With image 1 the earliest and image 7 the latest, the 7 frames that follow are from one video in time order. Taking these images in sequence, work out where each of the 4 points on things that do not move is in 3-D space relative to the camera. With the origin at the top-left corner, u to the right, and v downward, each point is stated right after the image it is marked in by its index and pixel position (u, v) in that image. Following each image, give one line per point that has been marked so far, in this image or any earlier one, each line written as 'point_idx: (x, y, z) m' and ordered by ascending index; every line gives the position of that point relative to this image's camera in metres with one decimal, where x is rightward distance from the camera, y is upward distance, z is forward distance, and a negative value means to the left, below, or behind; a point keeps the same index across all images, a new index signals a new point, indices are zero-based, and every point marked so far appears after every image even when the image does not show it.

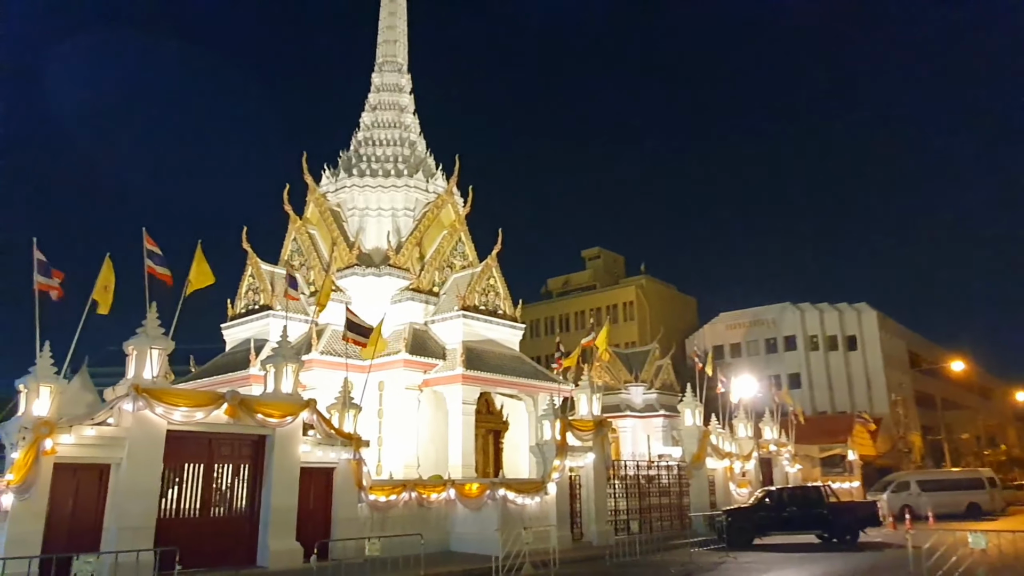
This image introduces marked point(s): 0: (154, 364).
0: (-5.5, -1.1, +11.4) m
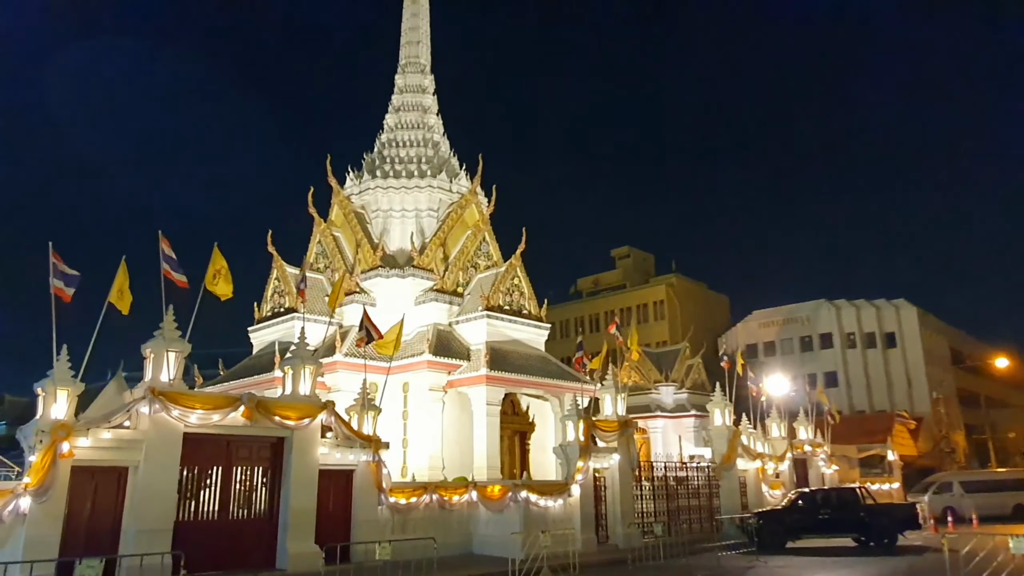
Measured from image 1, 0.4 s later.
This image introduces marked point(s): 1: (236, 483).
0: (-5.2, -1.2, +11.4) m
1: (-4.4, -3.1, +11.9) m
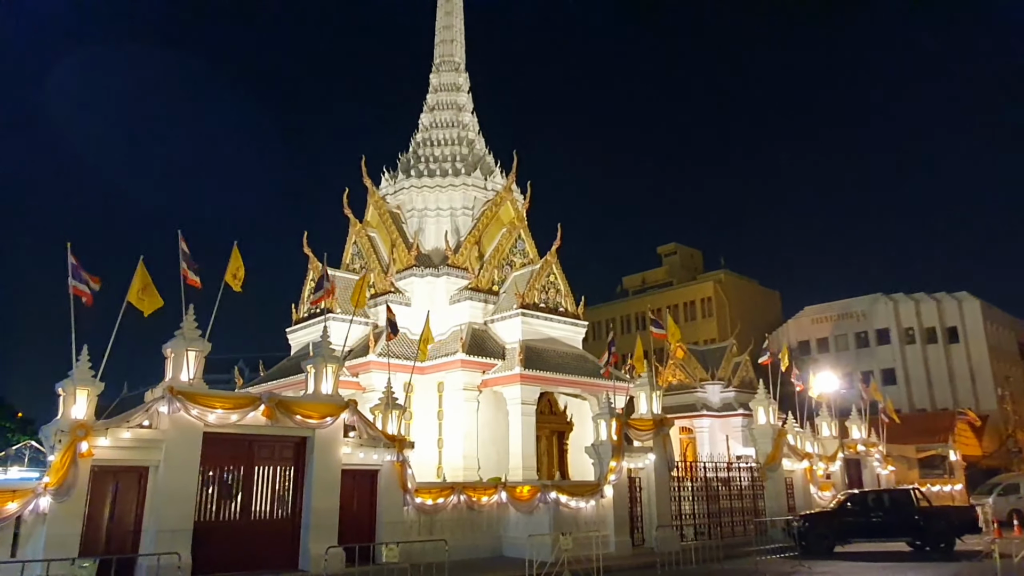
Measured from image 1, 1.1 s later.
0: (-4.9, -1.2, +11.3) m
1: (-4.0, -3.1, +11.8) m
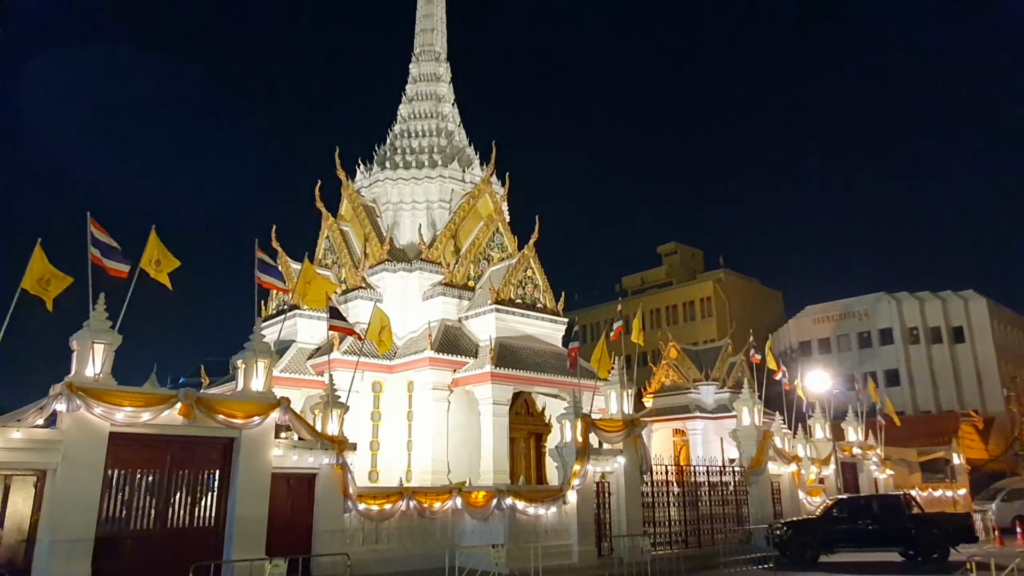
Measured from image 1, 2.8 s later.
0: (-5.7, -1.0, +10.4) m
1: (-4.8, -2.9, +10.8) m
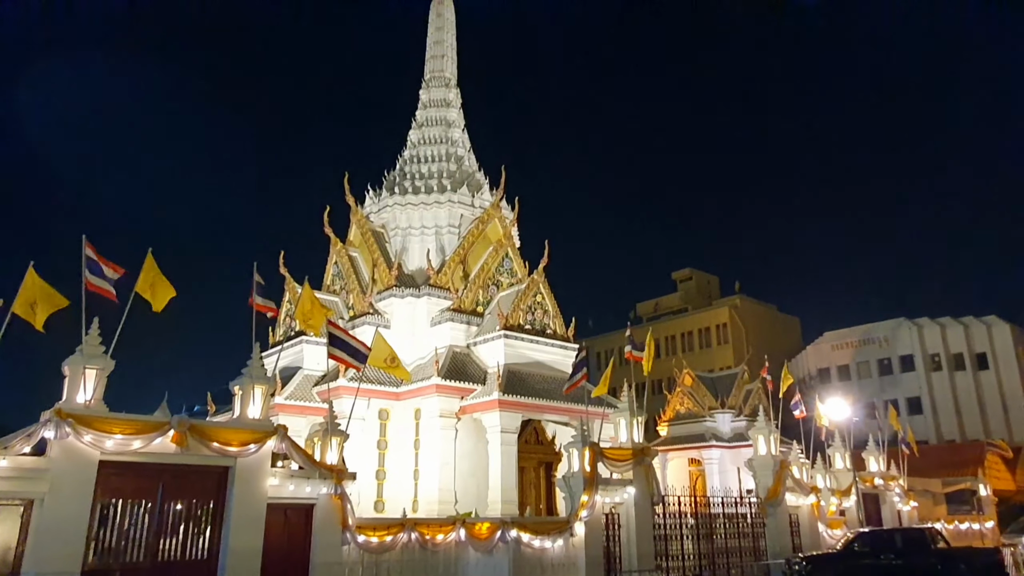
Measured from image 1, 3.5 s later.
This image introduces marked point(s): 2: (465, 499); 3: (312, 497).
0: (-5.7, -1.3, +10.1) m
1: (-4.8, -3.2, +10.5) m
2: (-1.2, -5.3, +19.0) m
3: (-3.1, -3.3, +11.8) m
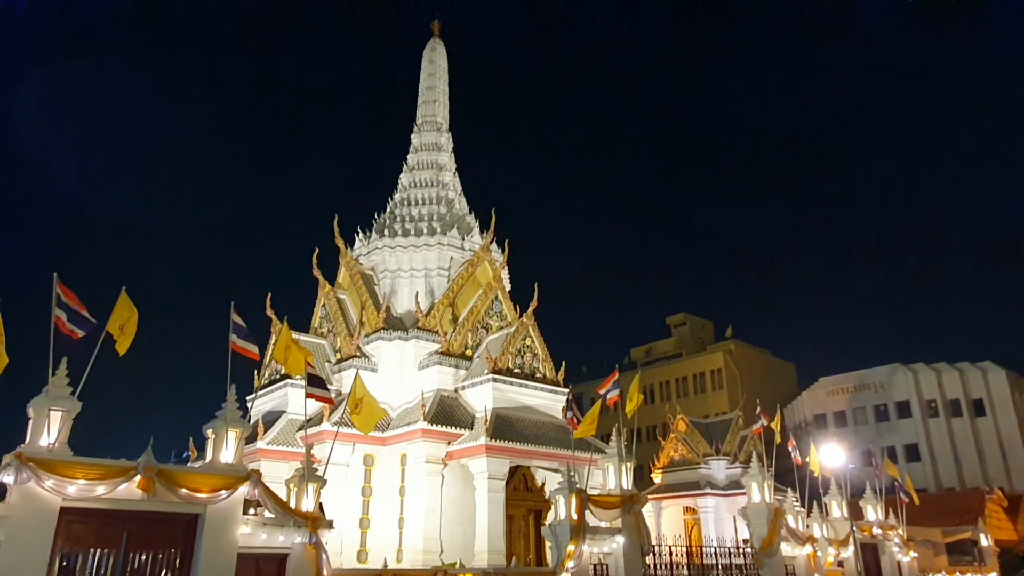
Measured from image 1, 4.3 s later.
0: (-6.0, -1.8, +9.8) m
1: (-5.0, -3.8, +10.0) m
2: (-1.5, -6.4, +18.4) m
3: (-3.4, -3.9, +11.3) m
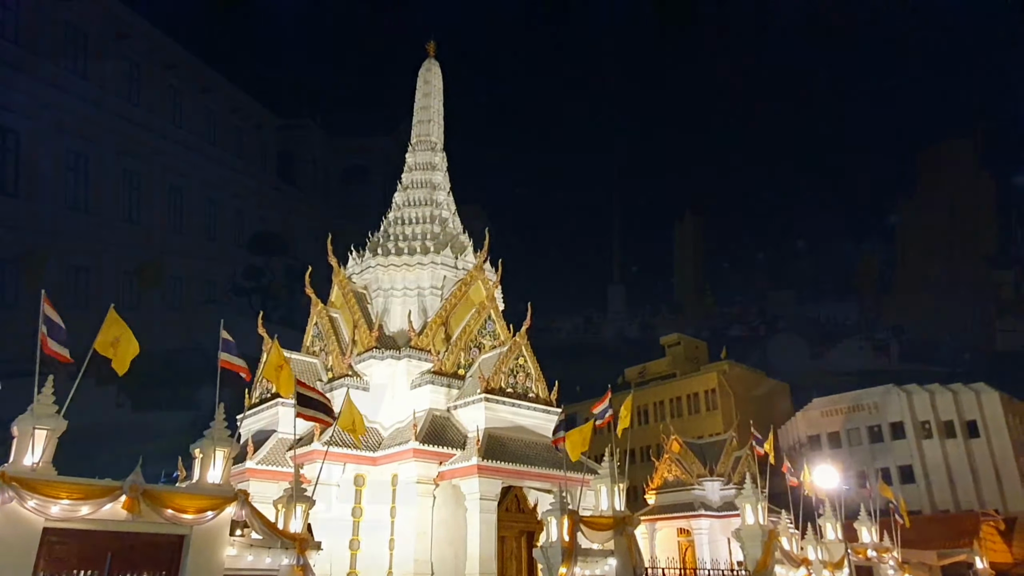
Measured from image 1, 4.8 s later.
0: (-6.1, -2.1, +9.6) m
1: (-5.2, -4.0, +9.8) m
2: (-1.7, -6.8, +18.2) m
3: (-3.5, -4.2, +11.1) m
